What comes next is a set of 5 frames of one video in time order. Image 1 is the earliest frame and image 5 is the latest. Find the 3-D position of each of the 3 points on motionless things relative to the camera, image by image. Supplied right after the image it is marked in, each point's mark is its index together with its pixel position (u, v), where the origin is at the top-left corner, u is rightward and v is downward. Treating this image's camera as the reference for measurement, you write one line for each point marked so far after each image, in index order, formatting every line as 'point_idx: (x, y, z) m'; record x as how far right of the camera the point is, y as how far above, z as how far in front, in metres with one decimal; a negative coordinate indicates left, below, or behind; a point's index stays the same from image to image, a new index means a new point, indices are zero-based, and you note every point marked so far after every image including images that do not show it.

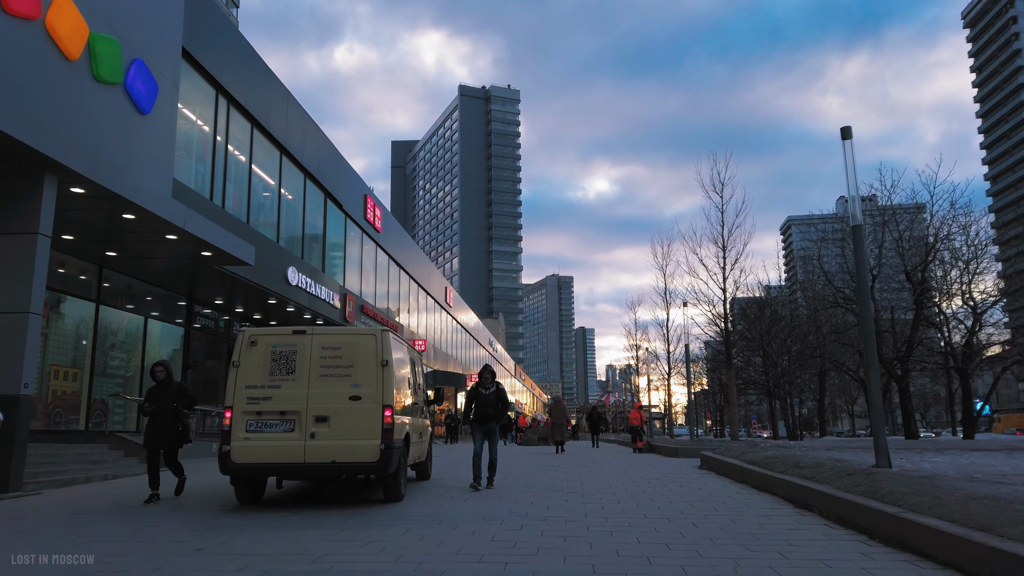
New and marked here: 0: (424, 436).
0: (-2.2, -3.6, +17.0) m
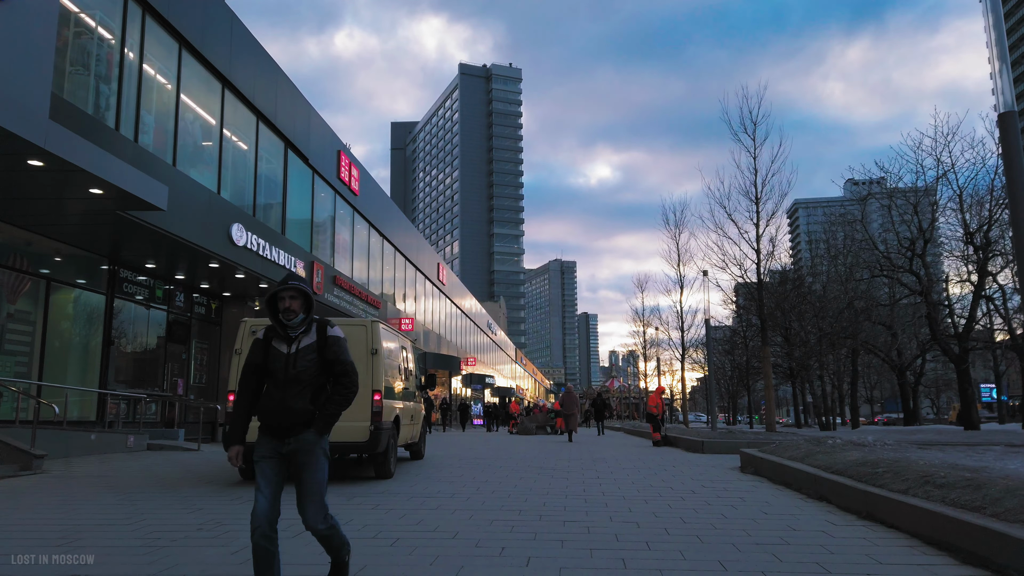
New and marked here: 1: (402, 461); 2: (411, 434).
0: (-2.2, -3.1, +16.1) m
1: (-2.5, -4.1, +16.2) m
2: (-2.2, -3.4, +15.7) m
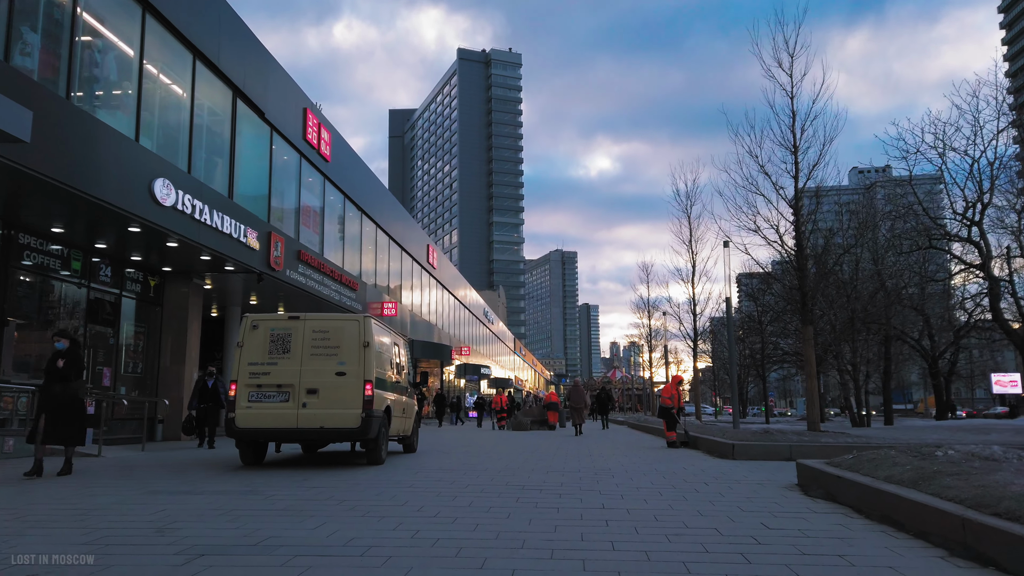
0: (-2.3, -2.8, +15.2) m
1: (-2.6, -3.7, +15.3) m
2: (-2.3, -3.0, +14.8) m
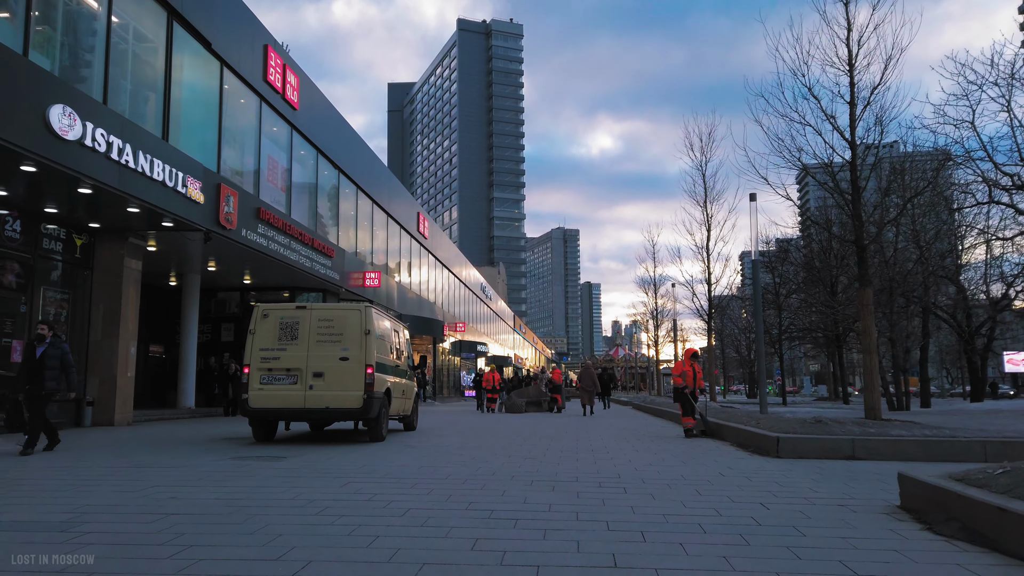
0: (-2.3, -2.2, +14.5) m
1: (-2.6, -3.2, +14.7) m
2: (-2.3, -2.5, +14.2) m
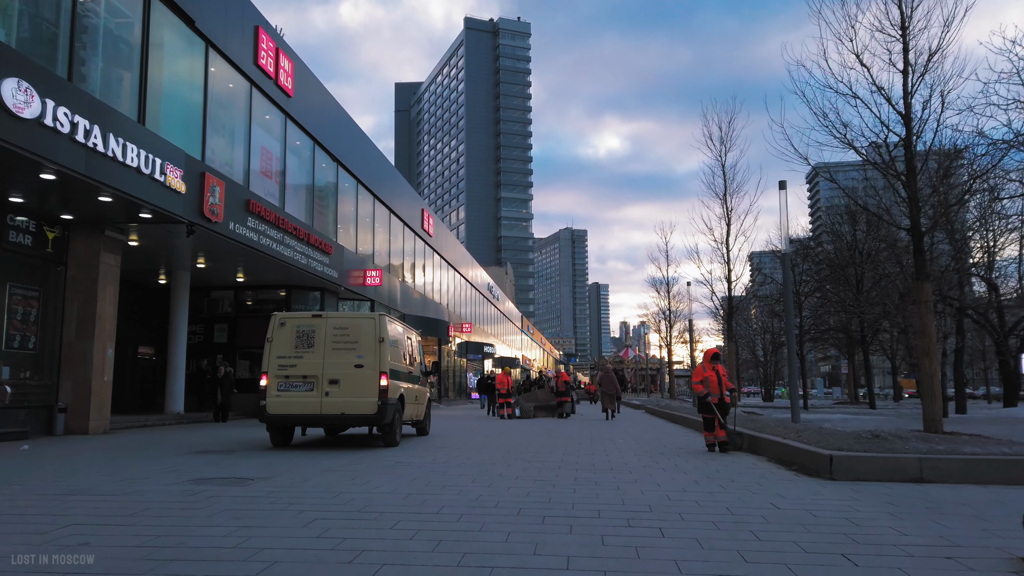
0: (-2.1, -2.2, +14.2) m
1: (-2.5, -3.2, +14.3) m
2: (-2.2, -2.5, +13.8) m
